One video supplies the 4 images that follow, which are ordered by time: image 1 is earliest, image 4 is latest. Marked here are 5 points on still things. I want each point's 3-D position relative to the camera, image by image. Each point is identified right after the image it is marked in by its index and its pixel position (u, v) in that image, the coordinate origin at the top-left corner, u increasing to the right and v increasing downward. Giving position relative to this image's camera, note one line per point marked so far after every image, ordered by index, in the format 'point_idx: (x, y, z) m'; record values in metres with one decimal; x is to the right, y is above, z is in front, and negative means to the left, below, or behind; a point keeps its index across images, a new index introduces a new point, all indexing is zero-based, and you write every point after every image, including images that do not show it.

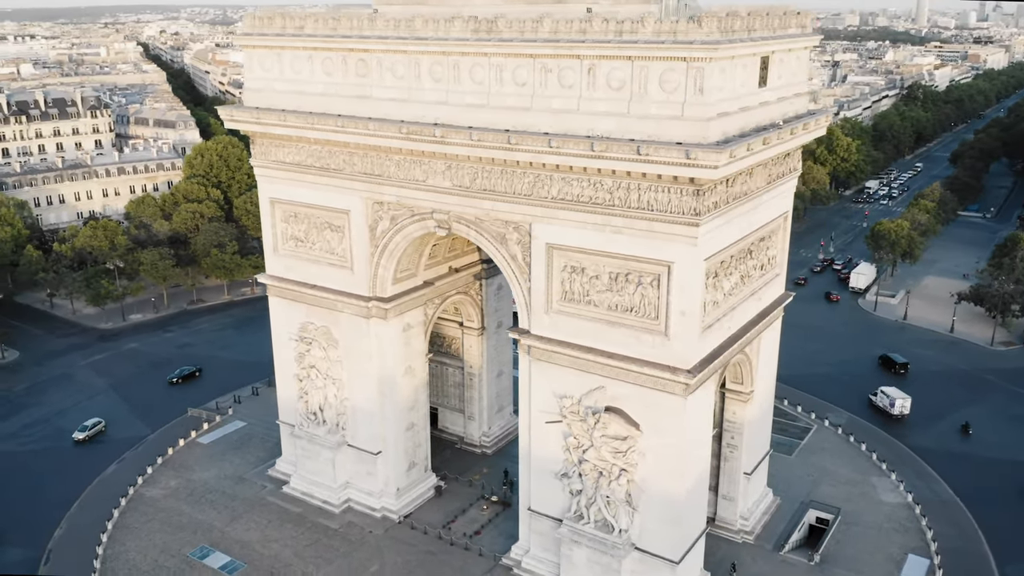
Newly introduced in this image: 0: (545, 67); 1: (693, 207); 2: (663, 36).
0: (+0.8, +5.4, +20.0) m
1: (+4.1, +1.8, +18.6) m
2: (+3.4, +5.6, +18.2) m
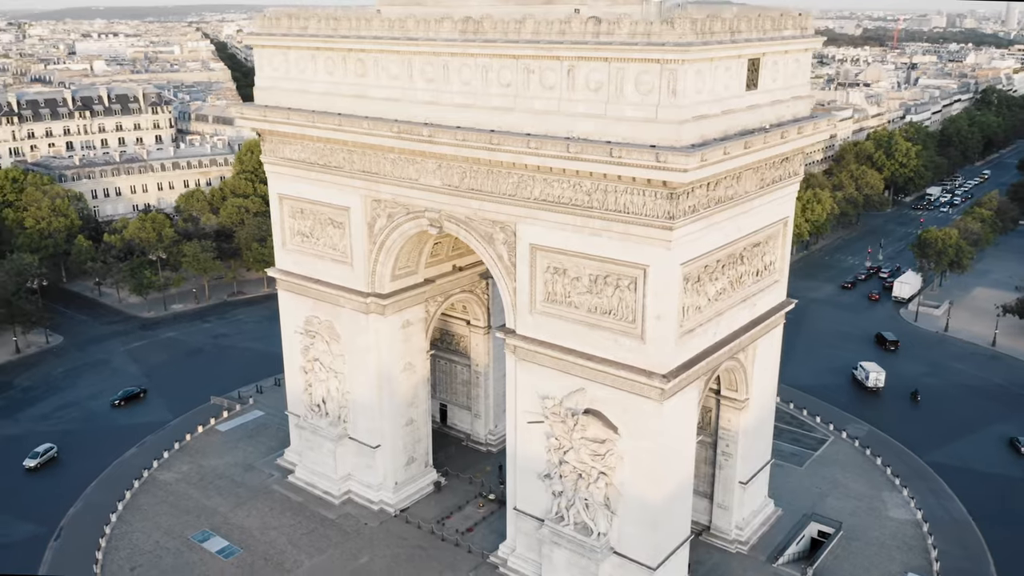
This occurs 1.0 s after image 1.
0: (+0.4, +5.4, +20.0) m
1: (+3.5, +1.8, +18.4) m
2: (+2.8, +5.6, +18.1) m
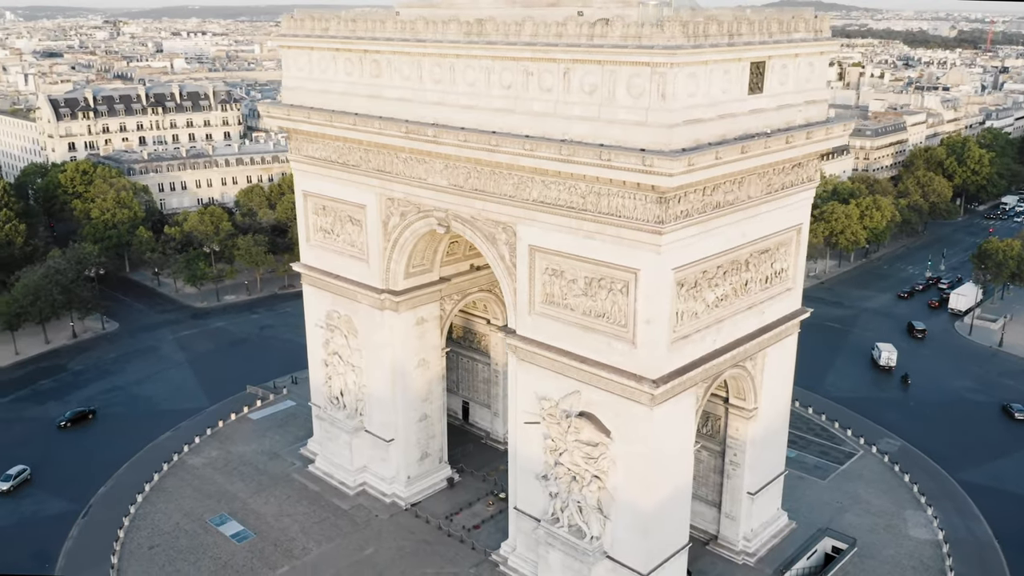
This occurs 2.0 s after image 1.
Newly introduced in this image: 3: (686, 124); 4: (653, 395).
0: (+0.4, +5.4, +20.1) m
1: (+3.2, +1.6, +18.3) m
2: (+2.6, +5.5, +18.0) m
3: (+3.8, +3.6, +18.0) m
4: (+3.4, -2.6, +19.4) m
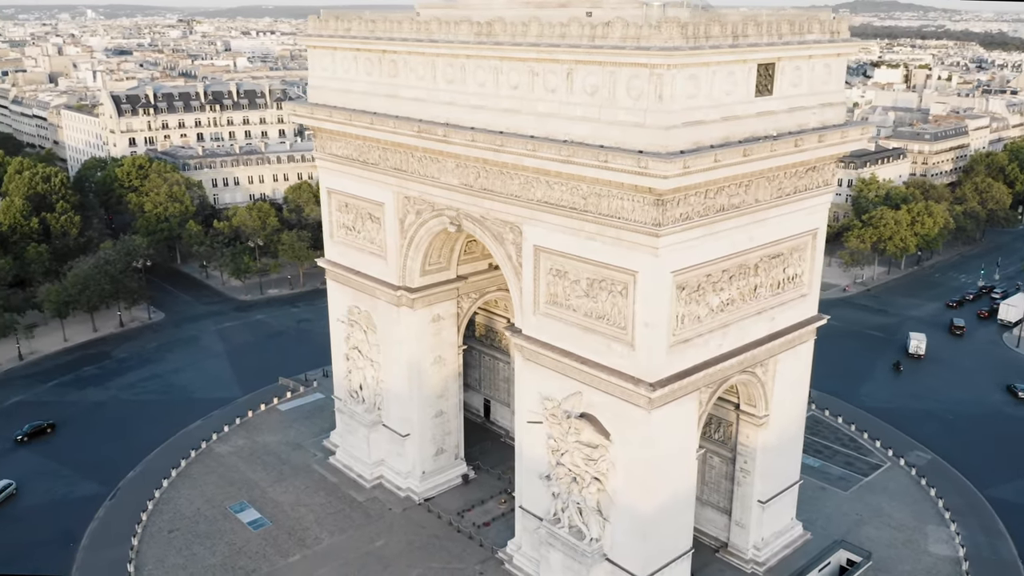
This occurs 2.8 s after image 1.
0: (+0.5, +5.4, +20.2) m
1: (+3.2, +1.6, +18.2) m
2: (+2.6, +5.4, +17.9) m
3: (+3.8, +3.6, +17.8) m
4: (+3.3, -2.6, +19.3) m
